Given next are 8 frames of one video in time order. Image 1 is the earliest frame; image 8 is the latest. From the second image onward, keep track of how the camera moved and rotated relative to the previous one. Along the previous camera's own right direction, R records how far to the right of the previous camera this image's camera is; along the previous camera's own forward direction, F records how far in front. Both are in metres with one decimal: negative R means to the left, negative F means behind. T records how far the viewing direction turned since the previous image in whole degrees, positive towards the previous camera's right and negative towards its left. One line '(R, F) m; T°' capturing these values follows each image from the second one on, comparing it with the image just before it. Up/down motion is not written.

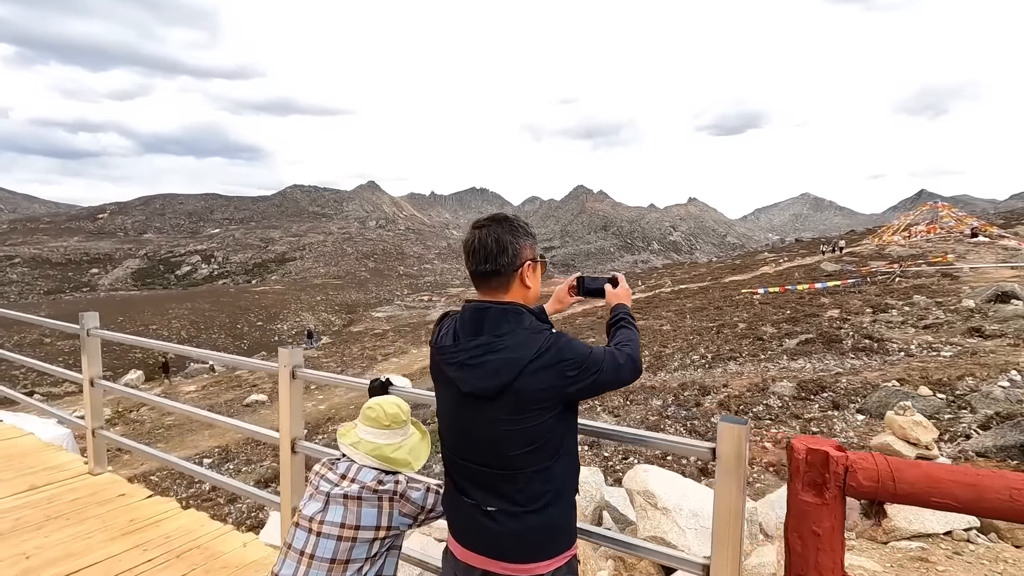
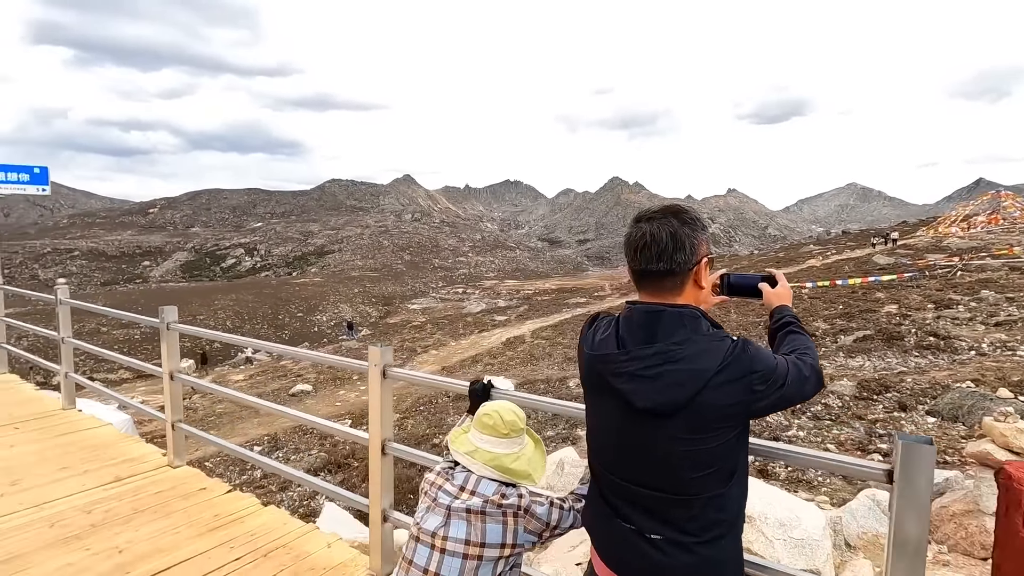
(-0.2, +0.1) m; -4°
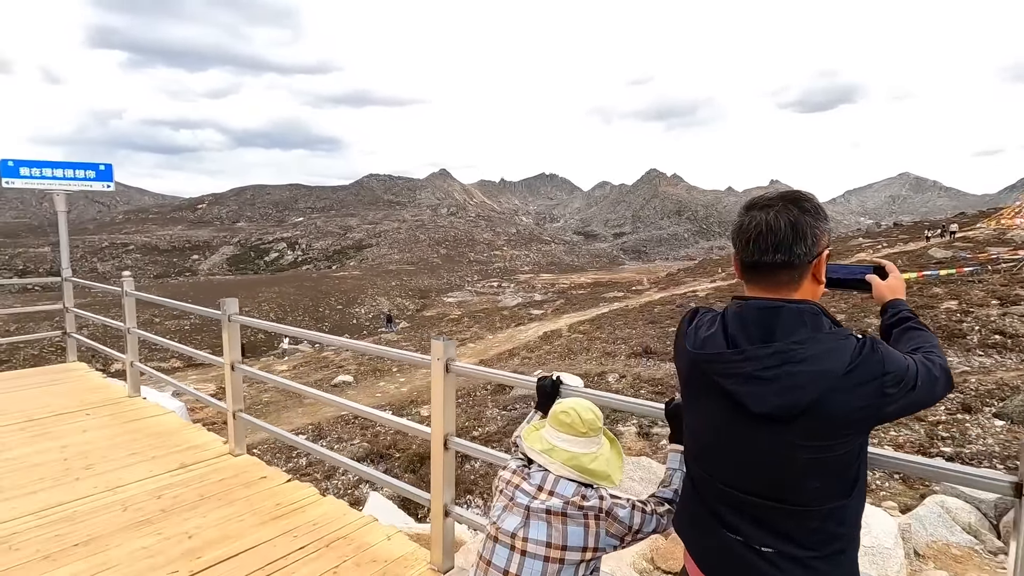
(-0.1, 0.0) m; -4°
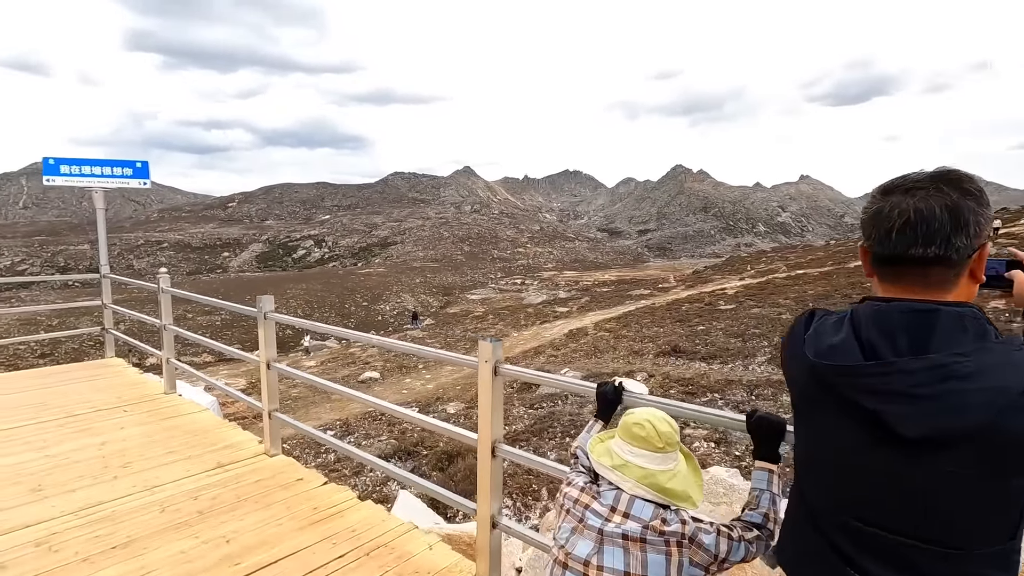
(-0.1, +0.1) m; -3°
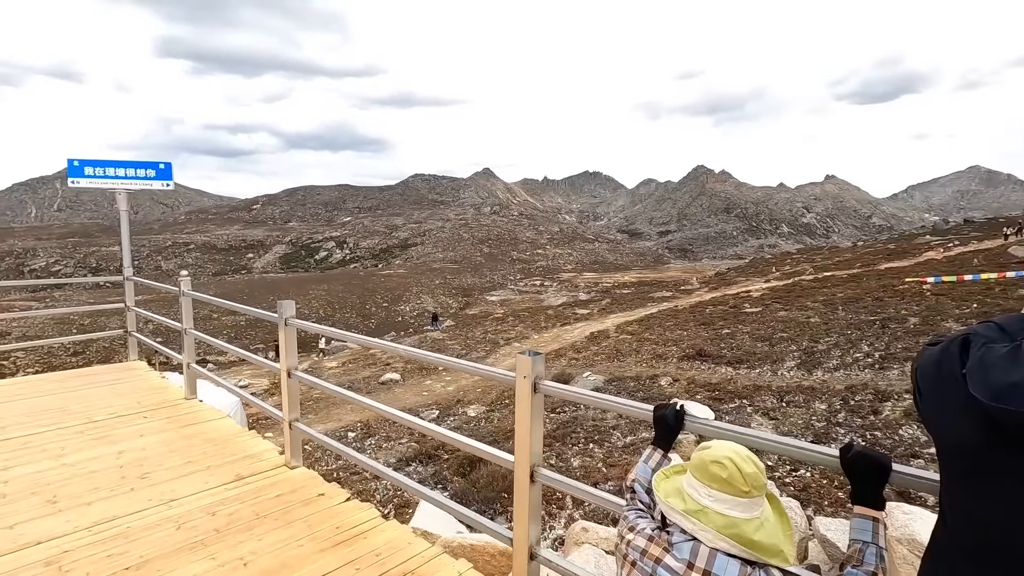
(-0.1, +0.1) m; -2°
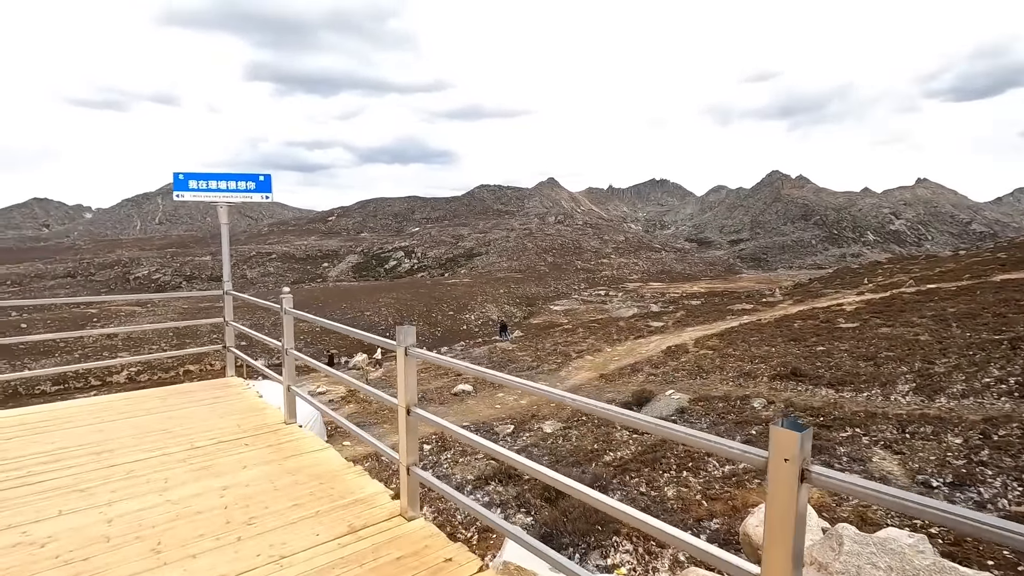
(-0.4, +0.4) m; -7°
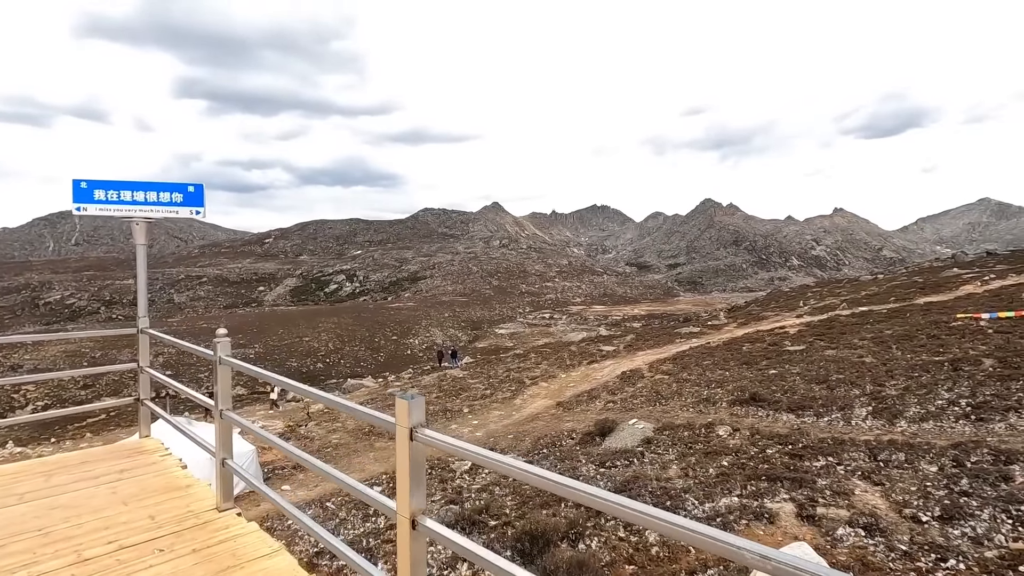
(-0.3, +0.6) m; +6°
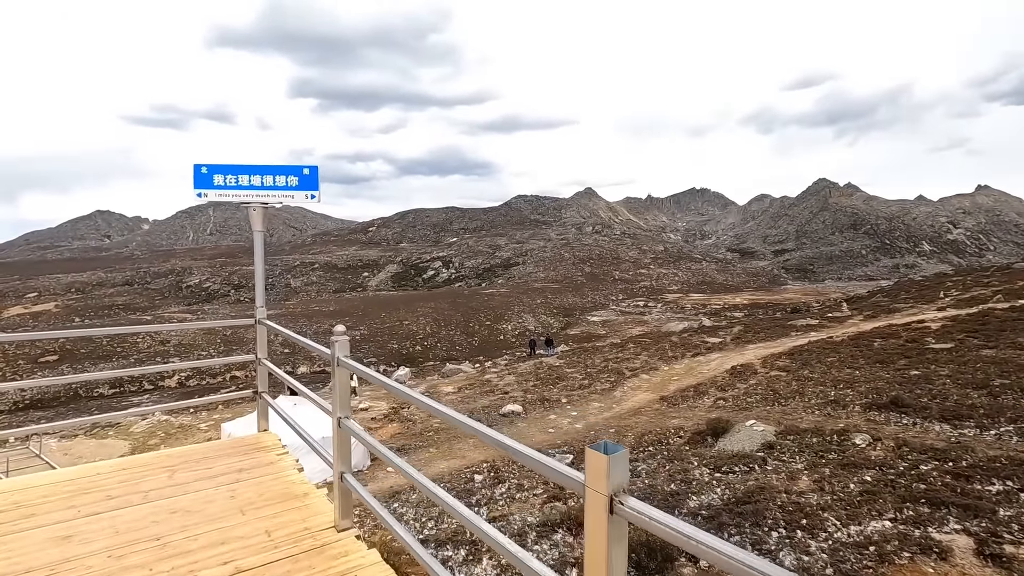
(-0.3, +0.4) m; -10°
